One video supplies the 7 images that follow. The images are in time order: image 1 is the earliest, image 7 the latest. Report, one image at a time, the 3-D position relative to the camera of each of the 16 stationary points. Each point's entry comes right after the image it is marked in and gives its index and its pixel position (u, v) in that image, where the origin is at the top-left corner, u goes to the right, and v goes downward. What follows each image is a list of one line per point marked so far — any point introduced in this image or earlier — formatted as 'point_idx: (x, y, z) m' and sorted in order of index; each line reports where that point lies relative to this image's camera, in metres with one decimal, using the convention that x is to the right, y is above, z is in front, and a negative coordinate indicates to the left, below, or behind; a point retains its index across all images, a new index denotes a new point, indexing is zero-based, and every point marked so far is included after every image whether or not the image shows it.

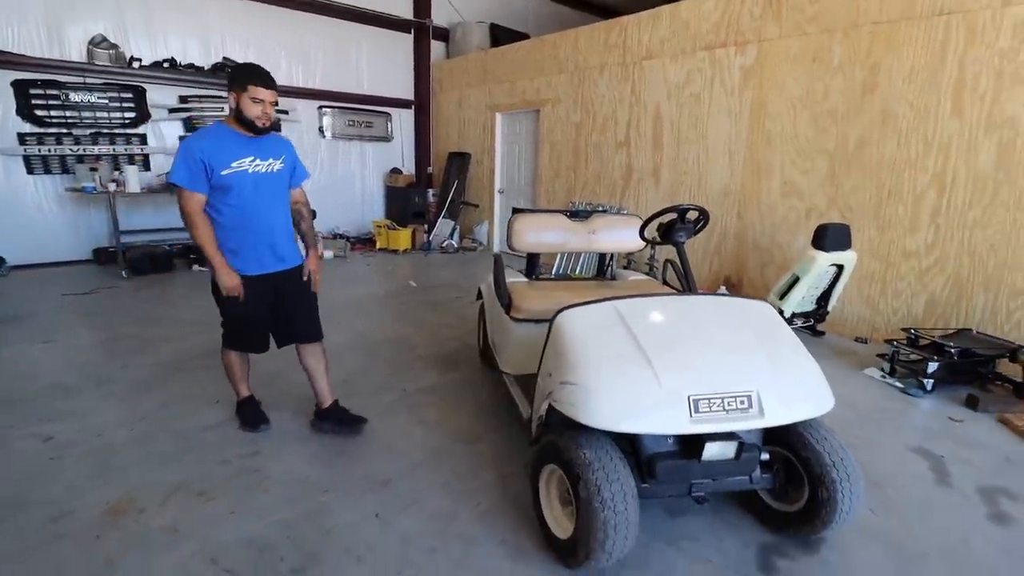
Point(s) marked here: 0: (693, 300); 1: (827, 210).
0: (+0.7, 0.0, +1.9) m
1: (+2.5, +0.6, +3.9) m
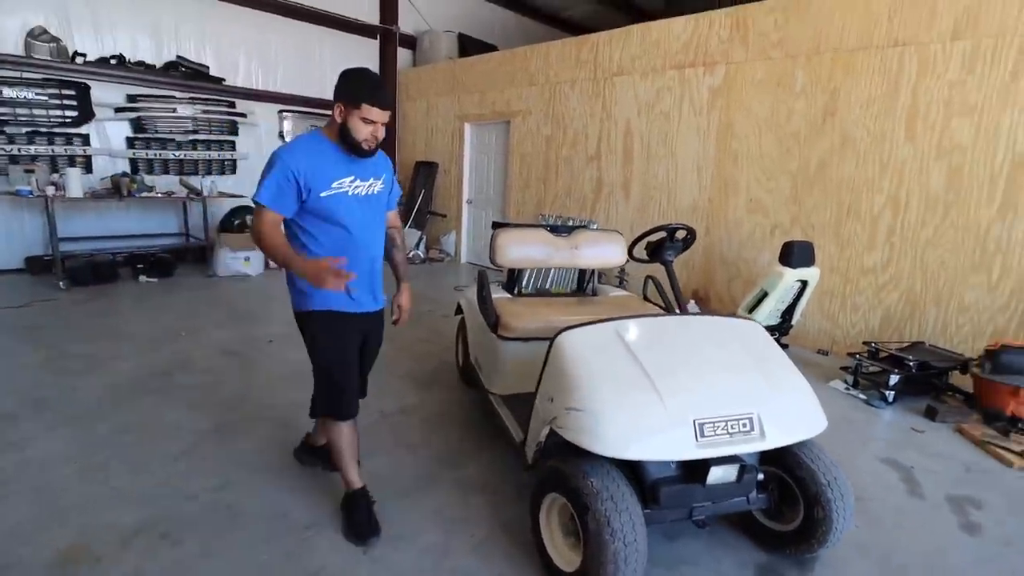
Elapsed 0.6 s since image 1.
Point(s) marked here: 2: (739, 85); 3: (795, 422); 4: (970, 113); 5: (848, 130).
0: (+0.7, -0.1, +1.9) m
1: (+2.3, +0.5, +4.1) m
2: (+1.9, +1.7, +4.3) m
3: (+0.9, -0.4, +1.6) m
4: (+3.1, +1.2, +3.3) m
5: (+2.6, +1.2, +3.8) m
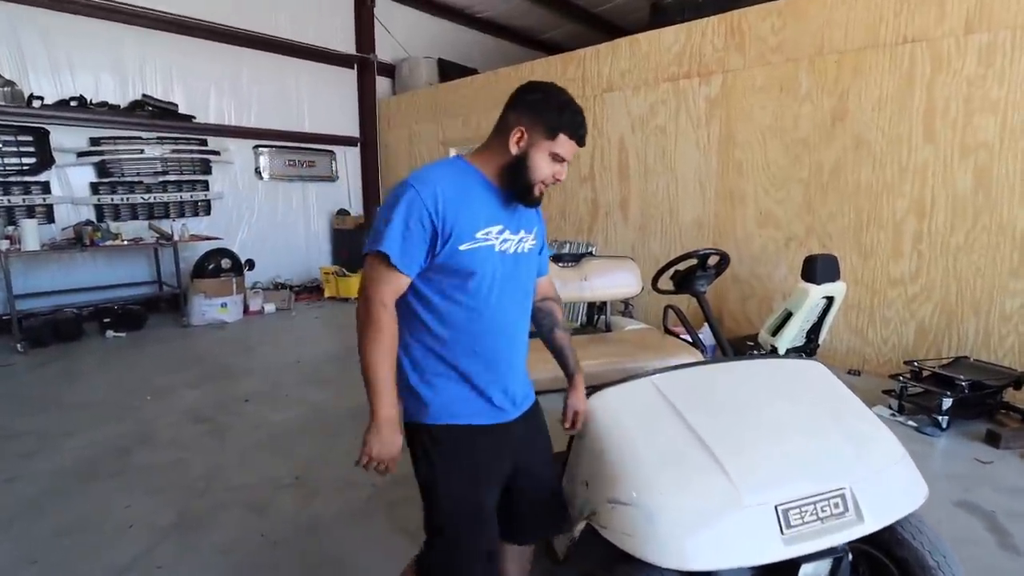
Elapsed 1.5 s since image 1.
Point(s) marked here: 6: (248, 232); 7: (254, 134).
0: (+0.7, -0.2, +1.6) m
1: (+2.3, +0.4, +3.8) m
2: (+1.8, +1.6, +4.0) m
3: (+1.0, -0.5, +1.3) m
4: (+3.0, +1.1, +3.1) m
5: (+2.5, +1.1, +3.5) m
6: (-3.4, +0.7, +6.4) m
7: (-3.3, +2.0, +6.3) m
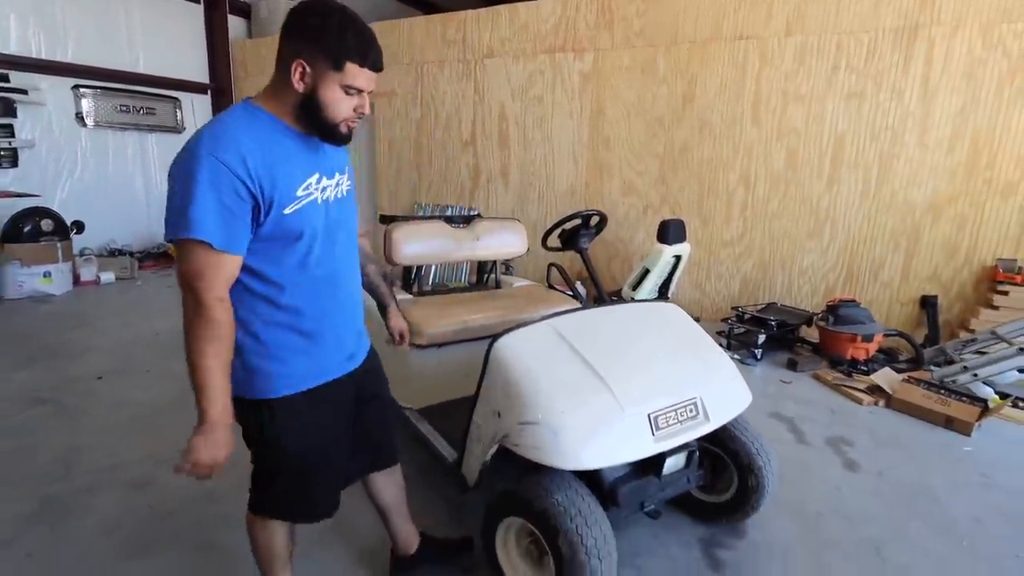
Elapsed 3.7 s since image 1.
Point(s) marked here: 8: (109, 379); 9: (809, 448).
0: (+0.4, -0.1, +1.8) m
1: (+1.3, +0.7, +4.4) m
2: (+0.8, +1.9, +4.4) m
3: (+0.7, -0.4, +1.7) m
4: (+2.2, +1.4, +3.8) m
5: (+1.6, +1.4, +4.1) m
6: (-4.8, +1.1, +5.4) m
7: (-4.7, +2.3, +5.3) m
8: (-2.3, -0.5, +2.9) m
9: (+1.5, -0.8, +2.5) m
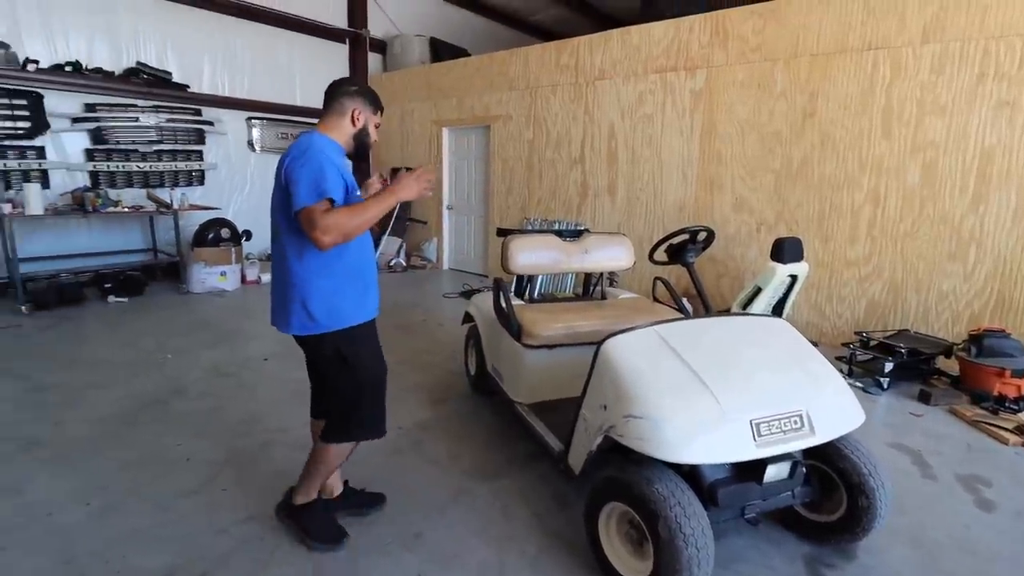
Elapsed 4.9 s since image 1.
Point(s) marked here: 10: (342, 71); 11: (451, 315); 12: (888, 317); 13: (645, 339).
0: (+0.8, -0.1, +1.9) m
1: (+2.3, +0.5, +4.2) m
2: (+1.8, +1.8, +4.4) m
3: (+1.1, -0.4, +1.7) m
4: (+3.0, +1.2, +3.5) m
5: (+2.5, +1.3, +3.9) m
6: (-3.5, +1.1, +6.5) m
7: (-3.4, +2.3, +6.4) m
8: (-1.7, -0.5, +3.5) m
9: (+2.0, -0.9, +2.3) m
10: (-2.5, +3.2, +7.3) m
11: (-0.6, -0.3, +4.6) m
12: (+2.9, -0.2, +3.9) m
13: (+0.5, -0.2, +1.8) m
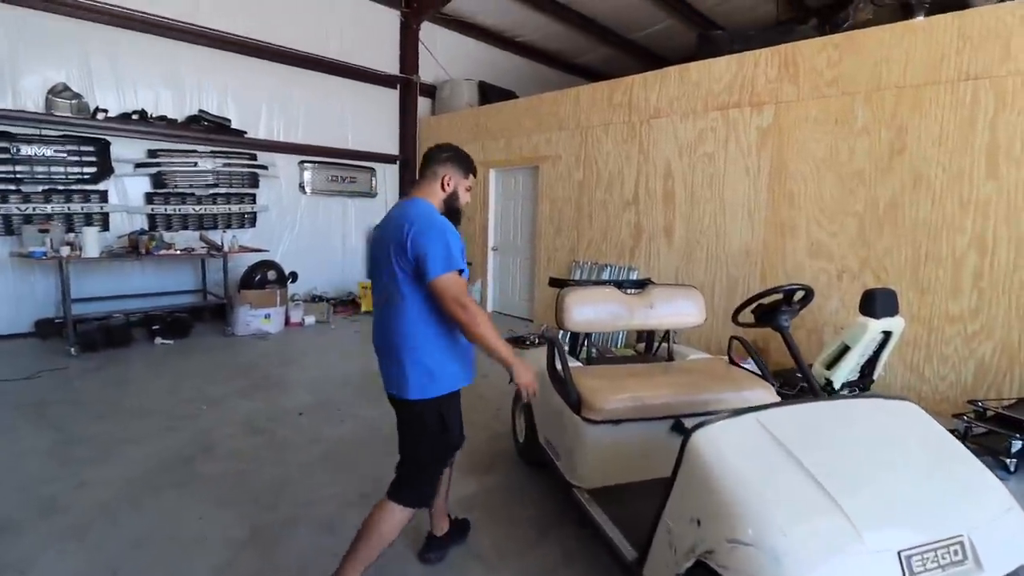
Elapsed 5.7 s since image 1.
0: (+1.0, -0.4, +1.5) m
1: (+2.6, +0.1, +3.8) m
2: (+2.3, +1.3, +4.0) m
3: (+1.3, -0.7, +1.3) m
4: (+3.4, +0.9, +3.1) m
5: (+2.9, +0.9, +3.5) m
6: (-2.9, +0.6, +6.5) m
7: (-2.8, +1.8, +6.5) m
8: (-1.3, -0.8, +3.3) m
9: (+2.2, -1.2, +1.8) m
10: (-1.8, +2.6, +7.4) m
11: (-0.1, -0.7, +4.3) m
12: (+3.3, -0.6, +3.3) m
13: (+0.7, -0.4, +1.4) m
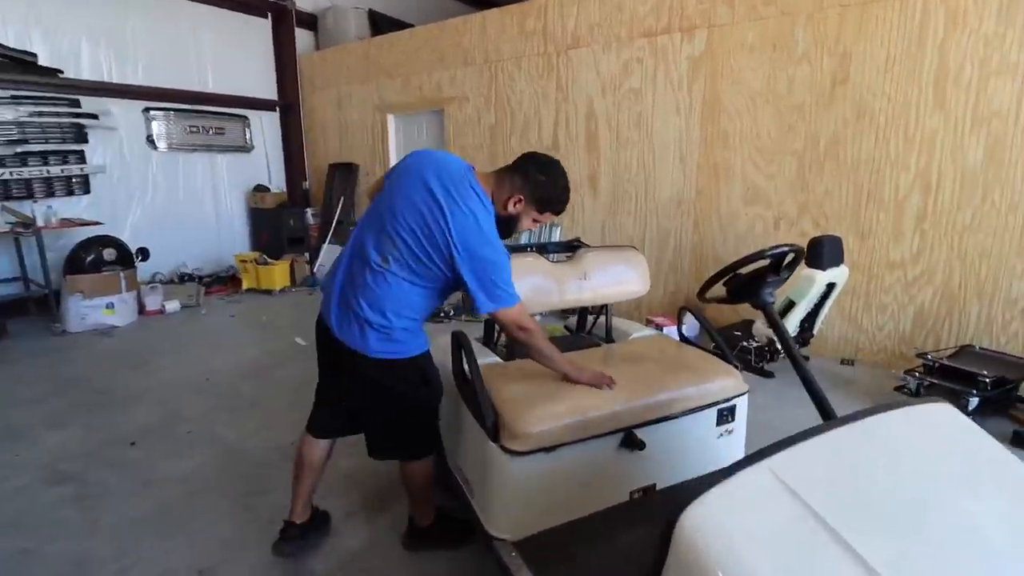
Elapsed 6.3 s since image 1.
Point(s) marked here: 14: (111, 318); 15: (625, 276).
0: (+0.7, -0.3, +1.0) m
1: (+2.0, +0.5, +3.5) m
2: (+1.5, +1.7, +3.6) m
3: (+1.1, -0.6, +0.8) m
4: (+2.8, +1.2, +2.8) m
5: (+2.2, +1.2, +3.2) m
6: (-3.9, +0.8, +5.3) m
7: (-3.8, +2.0, +5.2) m
8: (-1.8, -0.8, +2.5) m
9: (+1.9, -1.0, +1.6) m
10: (-3.0, +2.9, +6.1) m
11: (-0.8, -0.4, +3.6) m
12: (+2.7, -0.3, +3.1) m
13: (+0.4, -0.4, +0.9) m
14: (-3.4, -0.3, +4.2) m
15: (+0.5, 0.0, +2.1) m
